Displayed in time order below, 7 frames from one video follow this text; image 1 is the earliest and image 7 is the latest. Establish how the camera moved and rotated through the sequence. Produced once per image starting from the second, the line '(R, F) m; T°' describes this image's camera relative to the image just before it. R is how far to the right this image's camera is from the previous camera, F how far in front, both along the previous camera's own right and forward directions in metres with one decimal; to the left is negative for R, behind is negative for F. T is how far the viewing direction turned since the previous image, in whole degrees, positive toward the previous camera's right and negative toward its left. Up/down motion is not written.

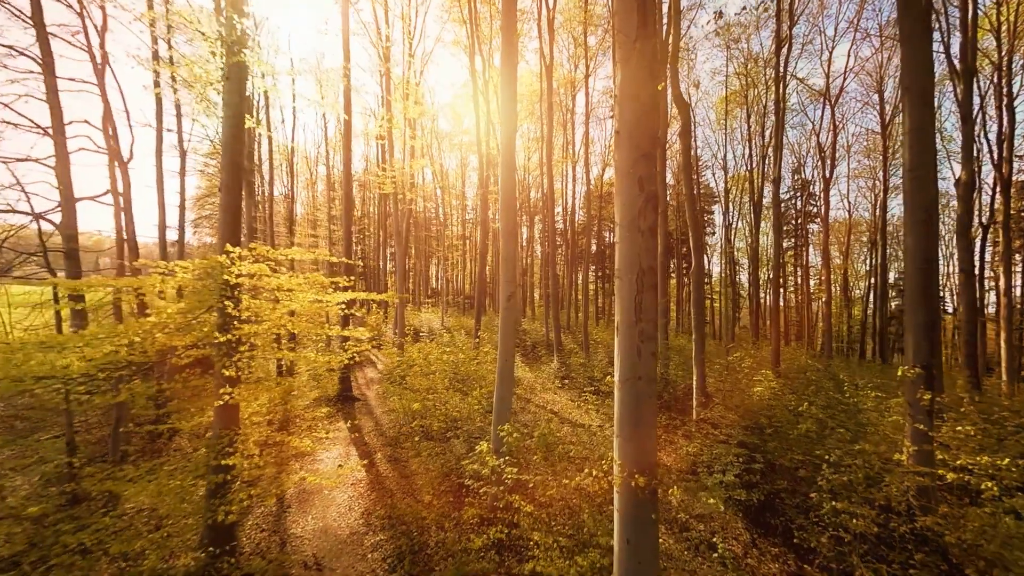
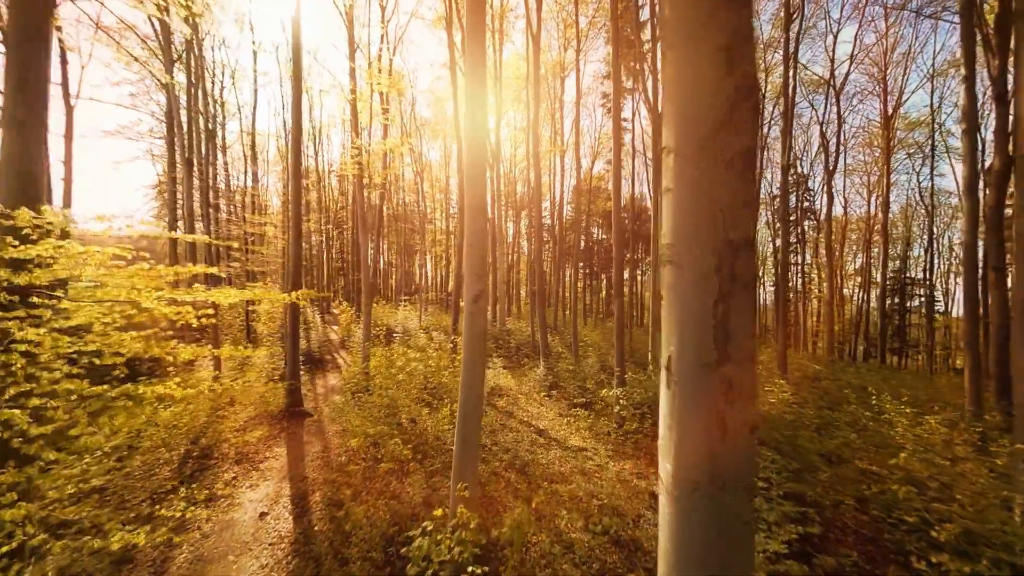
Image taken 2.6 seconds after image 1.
(+0.2, +1.5) m; +2°
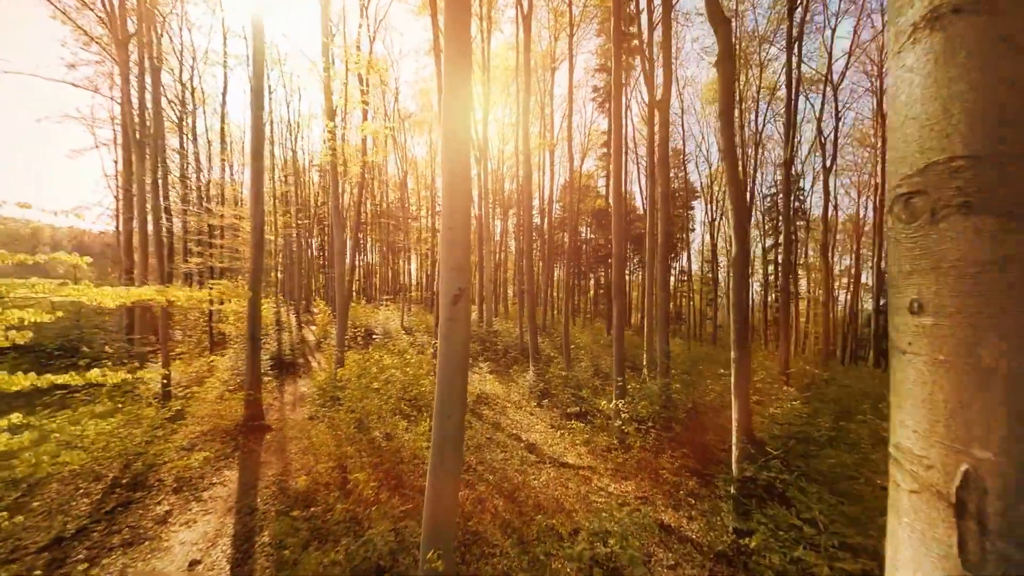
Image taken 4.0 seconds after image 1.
(0.0, +0.9) m; +2°
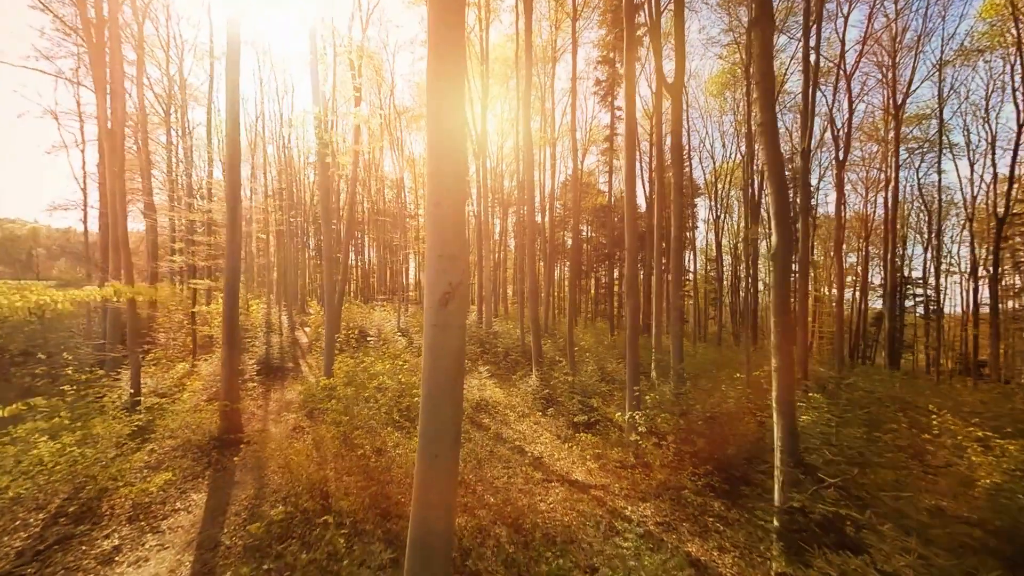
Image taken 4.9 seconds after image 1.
(-0.1, +0.7) m; 0°
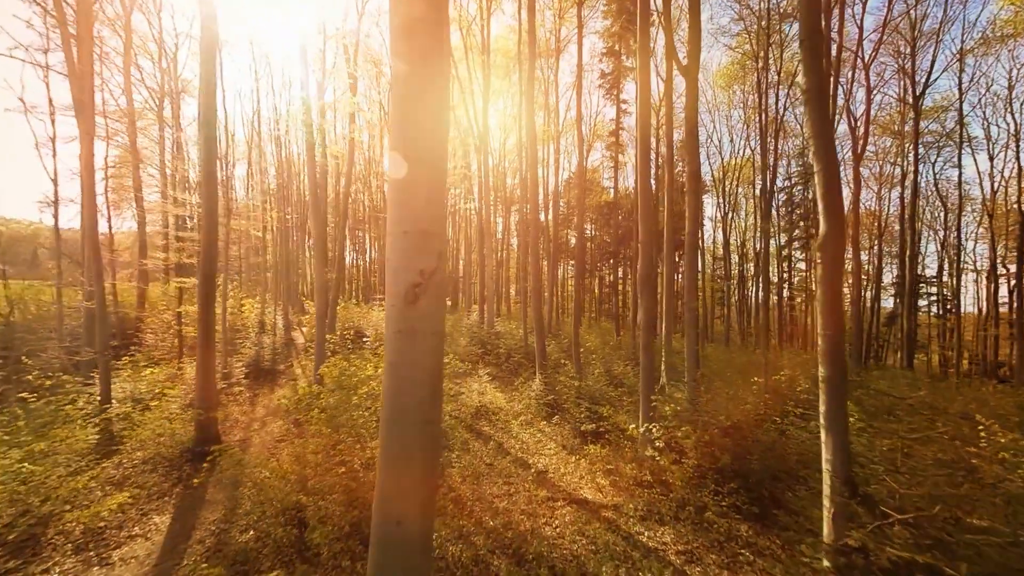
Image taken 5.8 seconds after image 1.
(0.0, +0.6) m; 0°
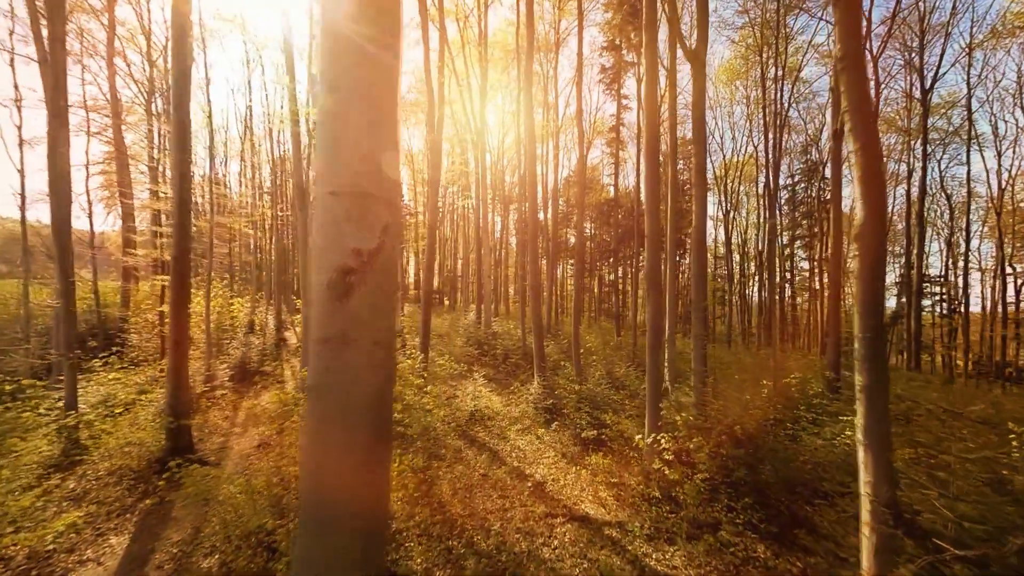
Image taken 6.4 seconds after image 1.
(0.0, +0.5) m; 0°
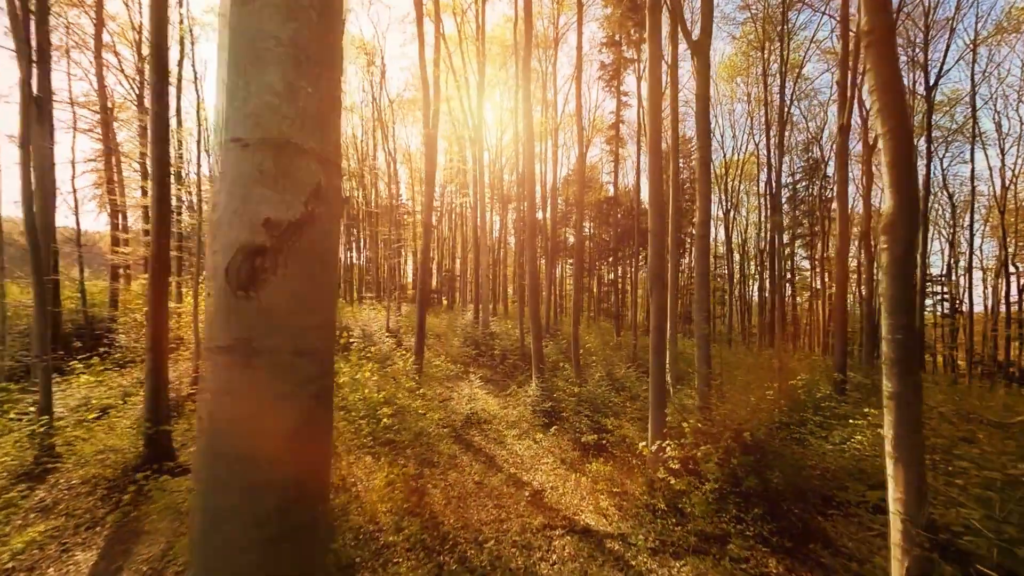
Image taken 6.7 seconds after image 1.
(0.0, +0.3) m; 0°
